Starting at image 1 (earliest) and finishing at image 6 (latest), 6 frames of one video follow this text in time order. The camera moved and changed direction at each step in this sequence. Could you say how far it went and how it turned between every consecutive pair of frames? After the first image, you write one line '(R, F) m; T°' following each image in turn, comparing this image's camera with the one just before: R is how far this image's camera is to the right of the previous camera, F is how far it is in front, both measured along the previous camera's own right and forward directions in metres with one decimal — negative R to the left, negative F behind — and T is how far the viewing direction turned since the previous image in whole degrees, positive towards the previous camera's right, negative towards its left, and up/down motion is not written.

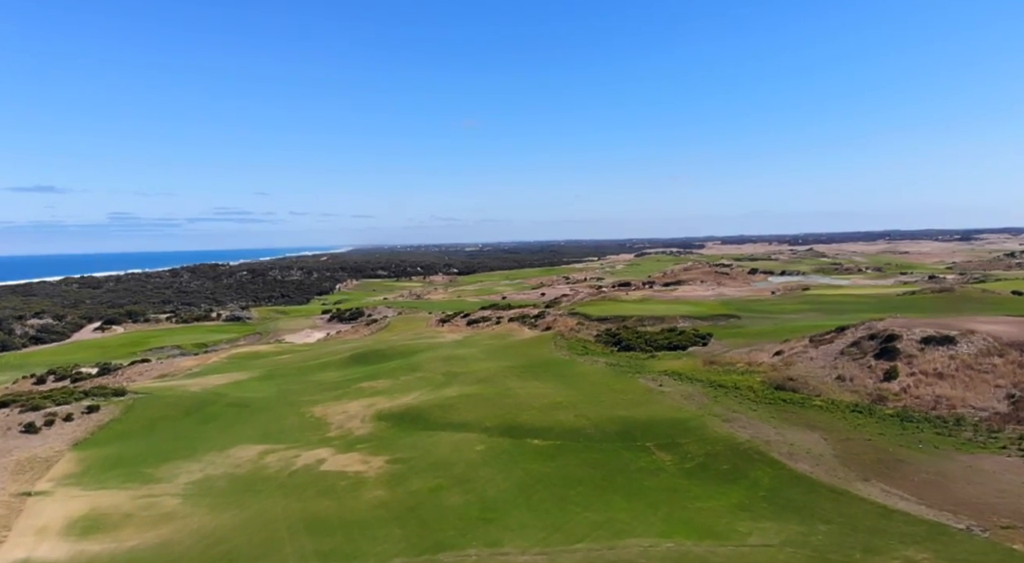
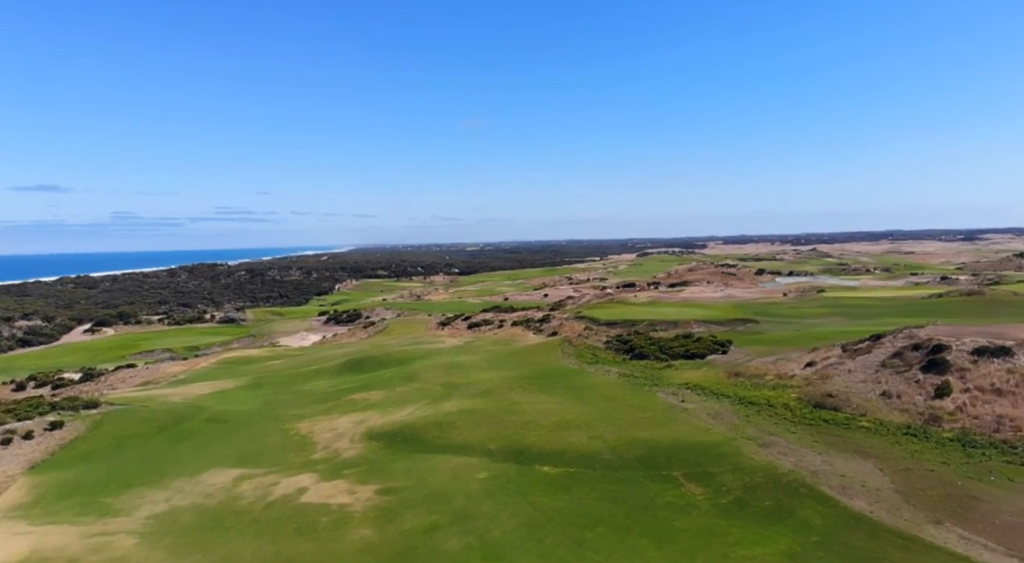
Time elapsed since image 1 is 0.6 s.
(-0.2, +2.5) m; 0°
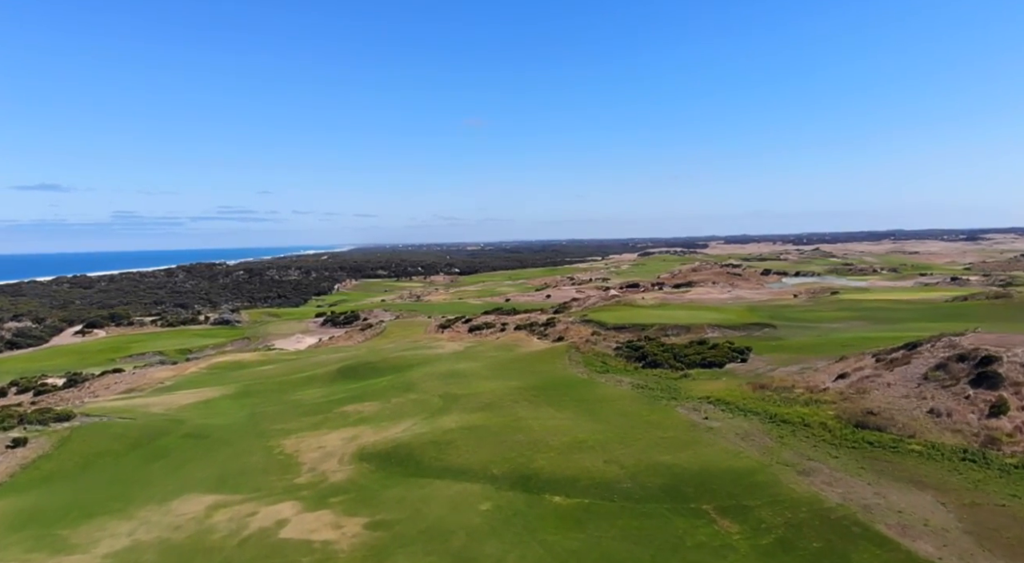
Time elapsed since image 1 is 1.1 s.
(-0.2, +2.1) m; 0°
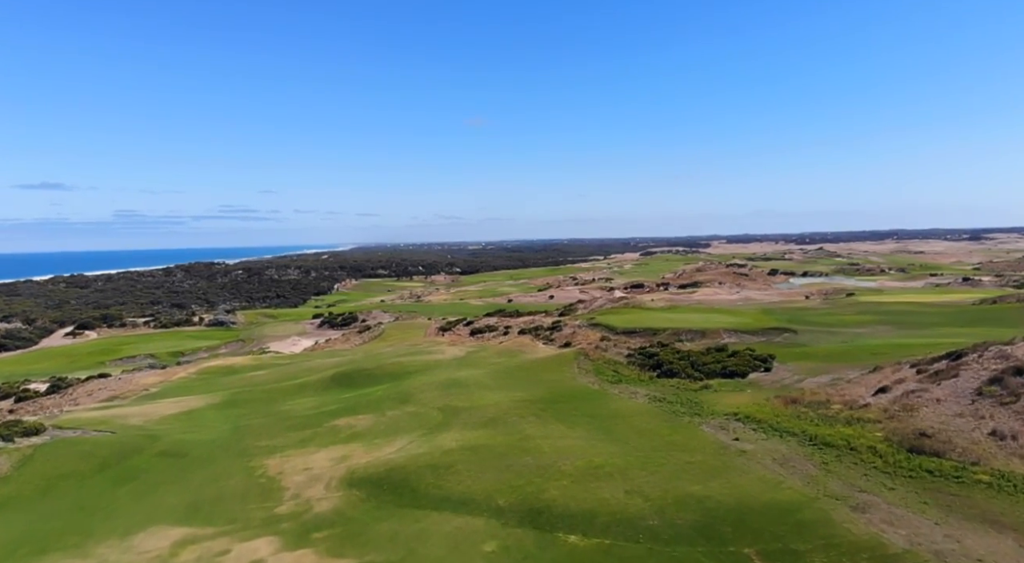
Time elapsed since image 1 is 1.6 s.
(-0.2, +2.2) m; 0°
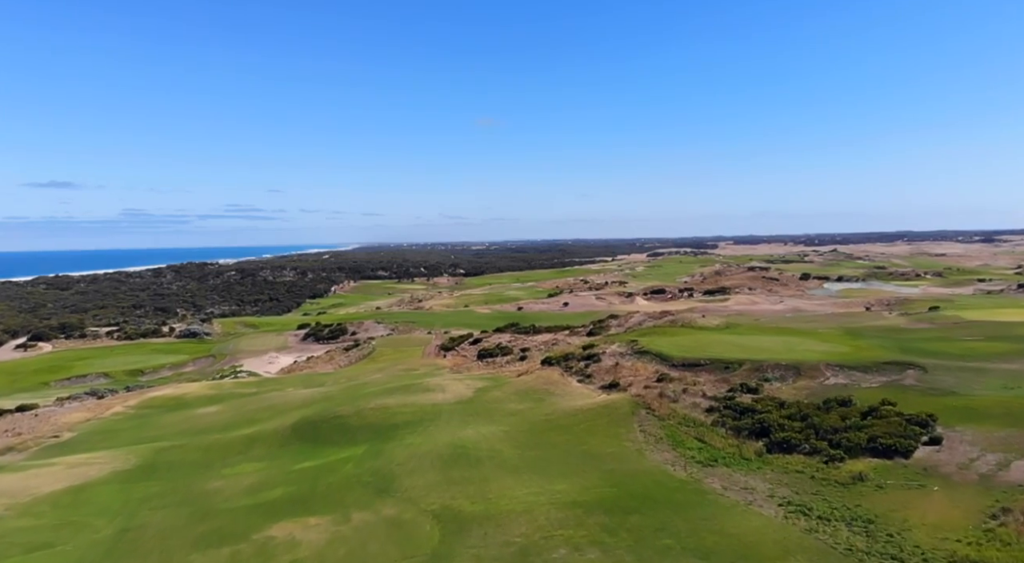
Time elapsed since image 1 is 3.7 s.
(-1.0, +9.4) m; 0°
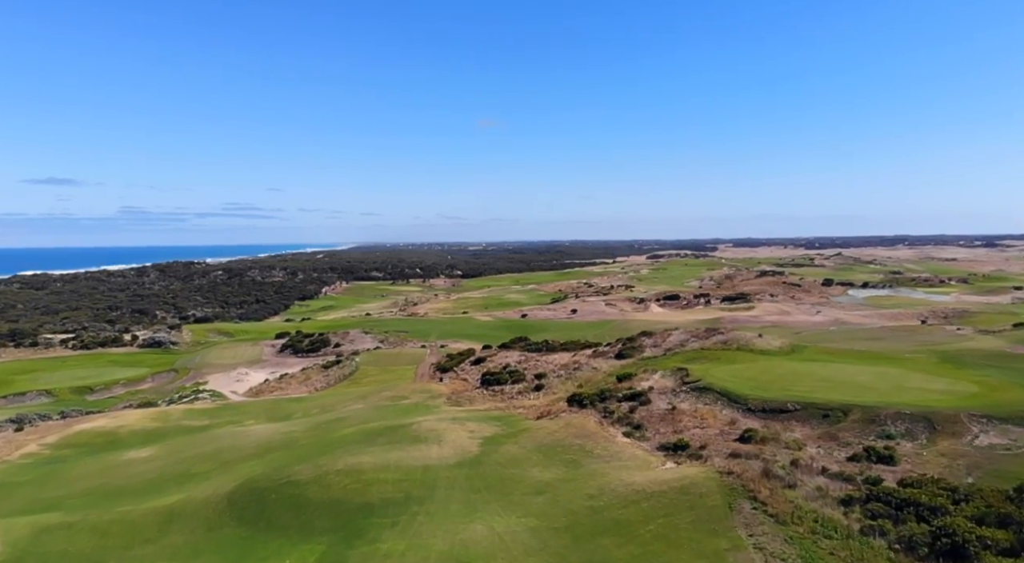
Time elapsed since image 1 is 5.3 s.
(-0.8, +7.4) m; 0°
